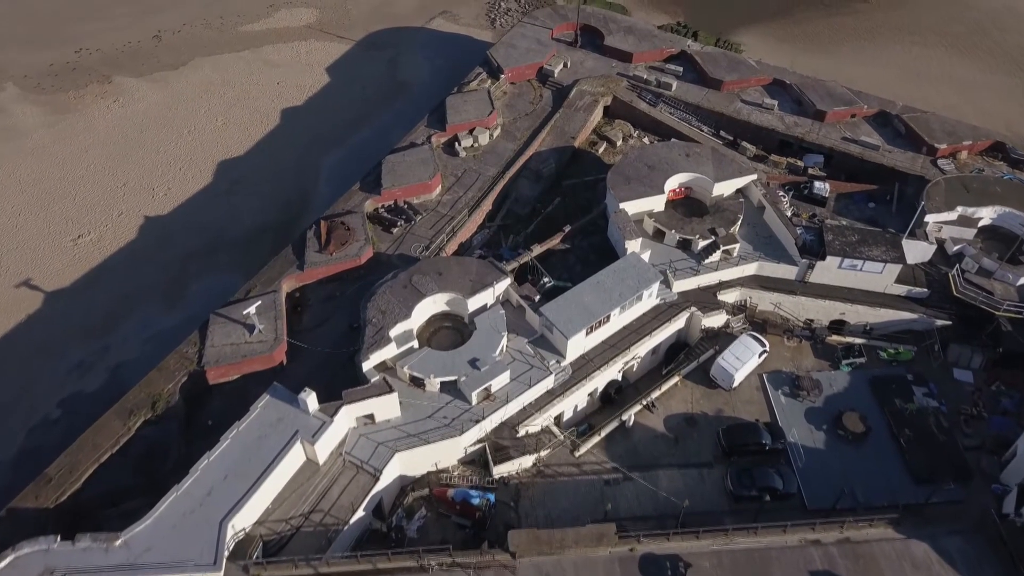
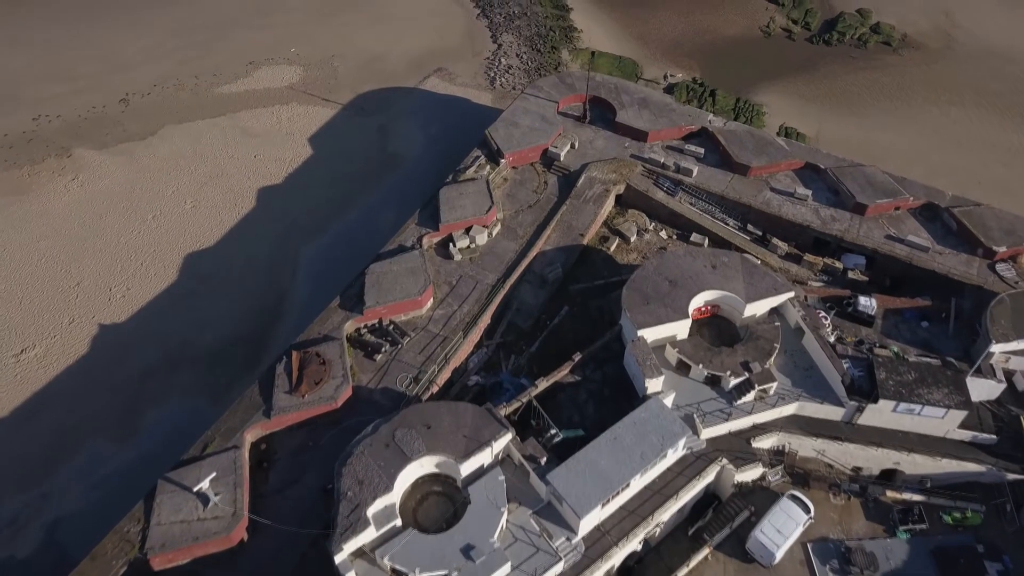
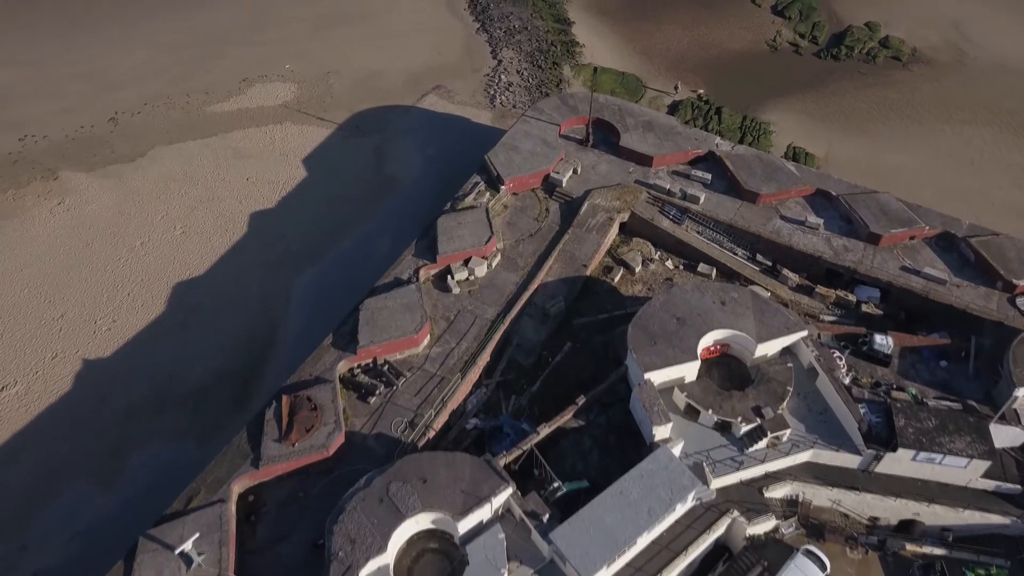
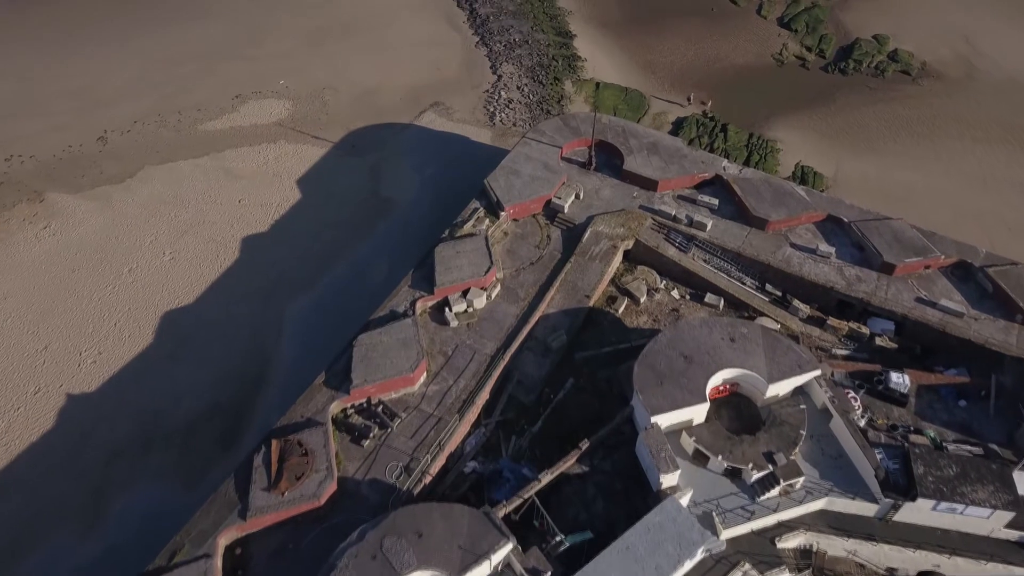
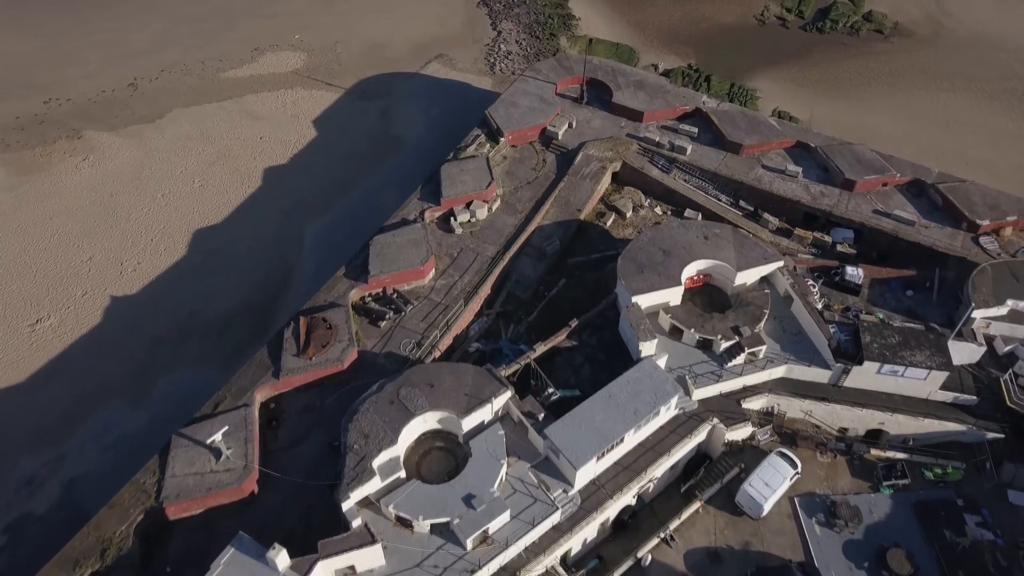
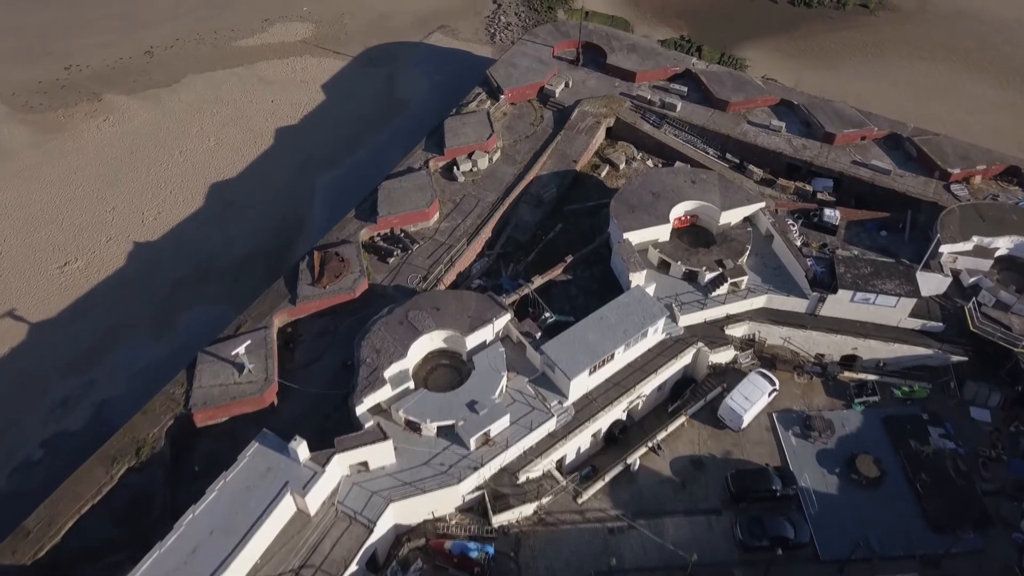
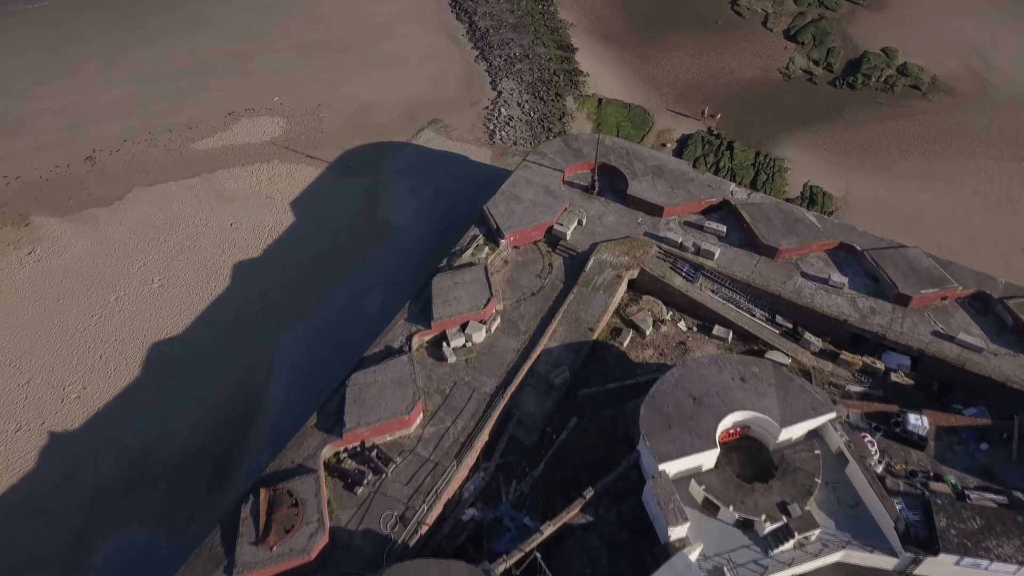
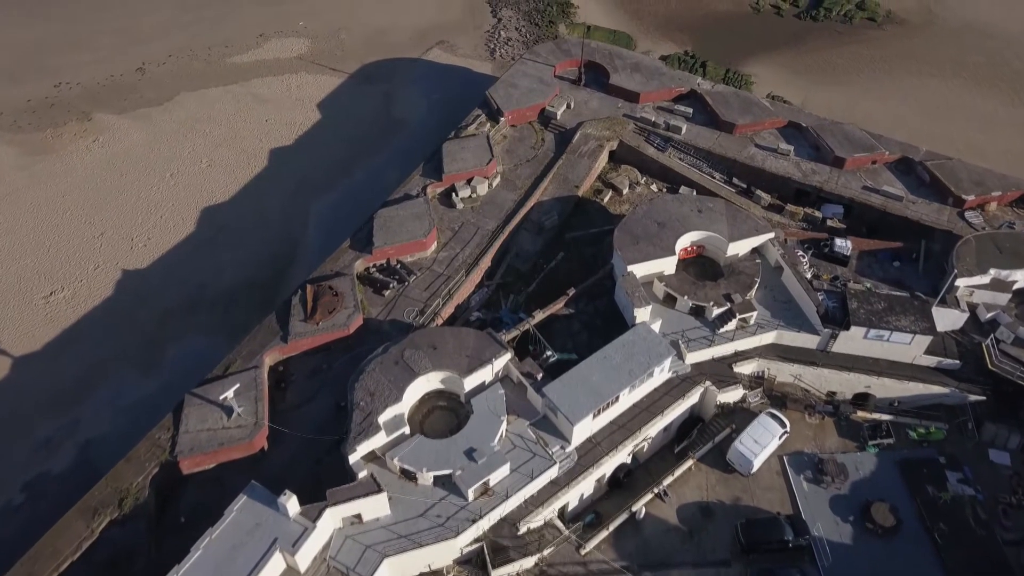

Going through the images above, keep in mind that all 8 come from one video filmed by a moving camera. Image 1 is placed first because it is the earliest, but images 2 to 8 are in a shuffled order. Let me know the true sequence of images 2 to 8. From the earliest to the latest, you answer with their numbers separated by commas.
6, 8, 5, 2, 3, 4, 7
